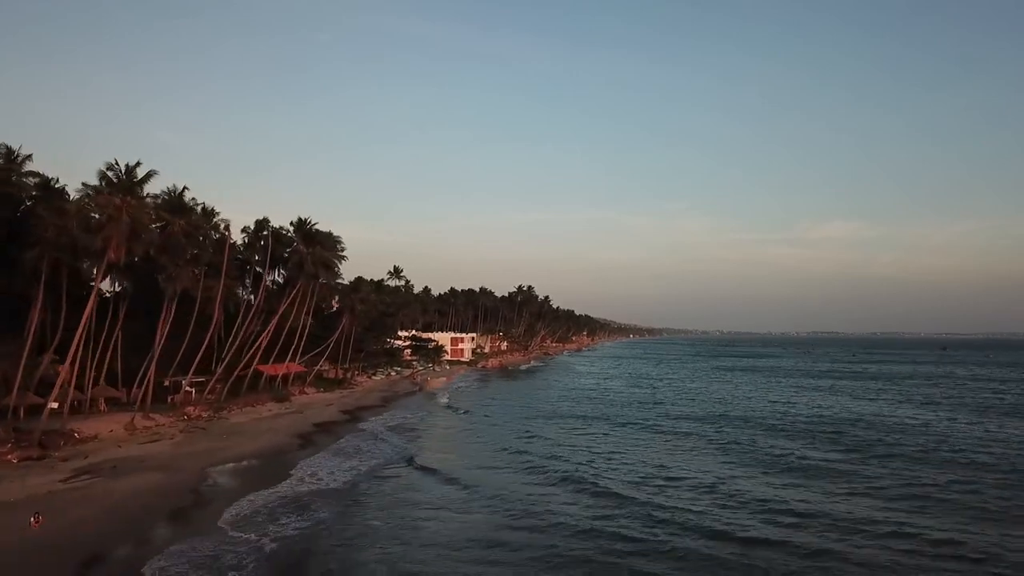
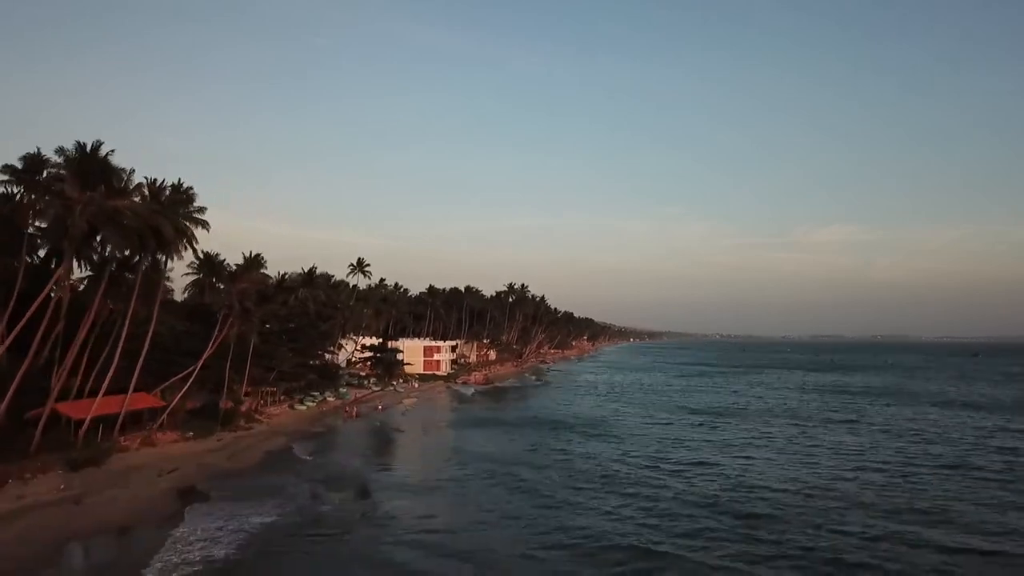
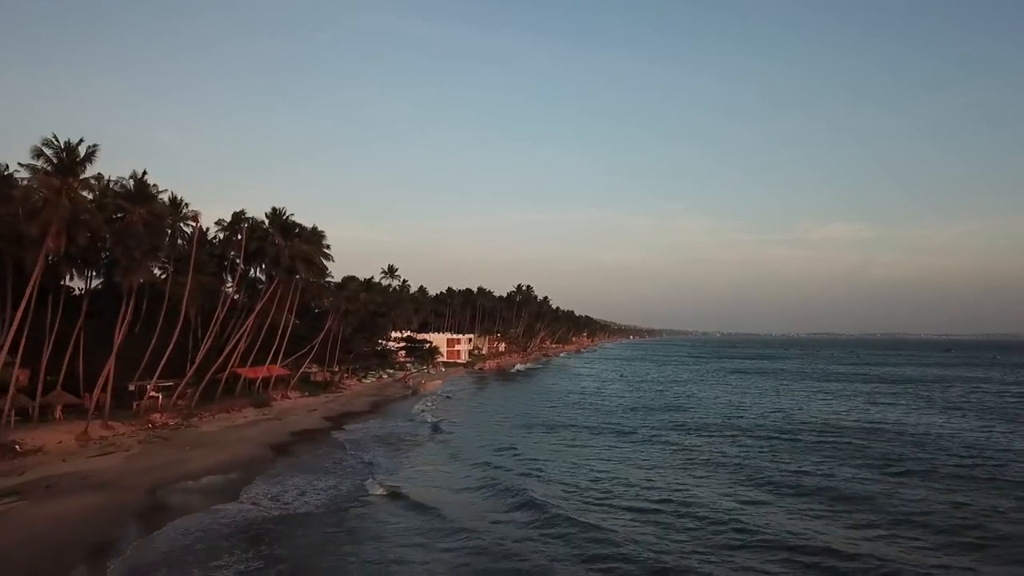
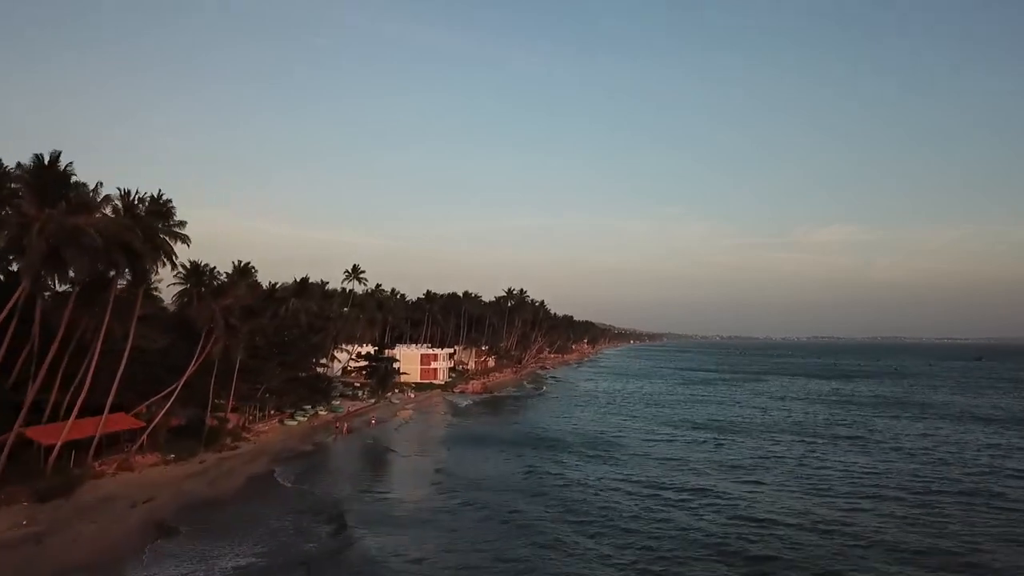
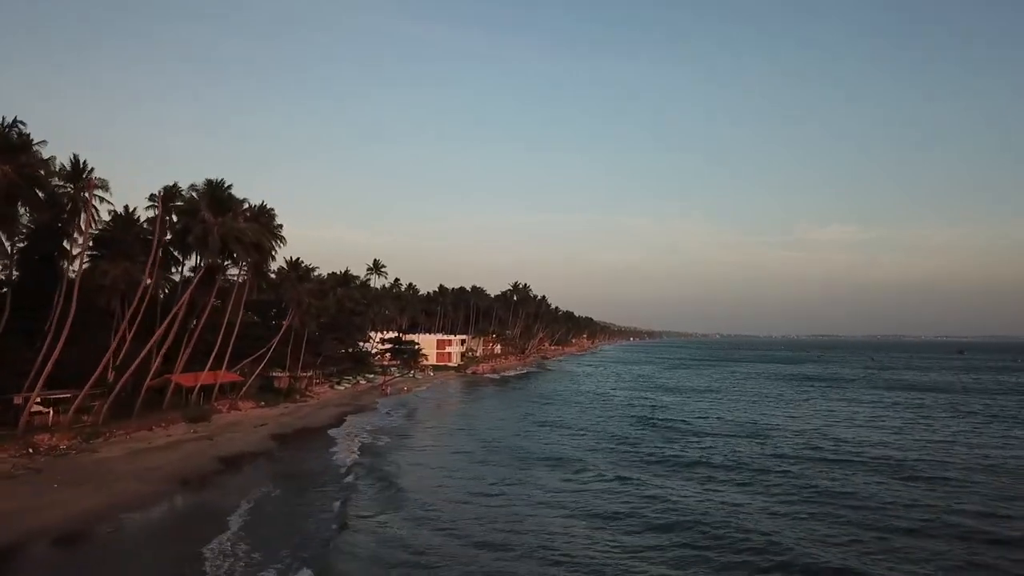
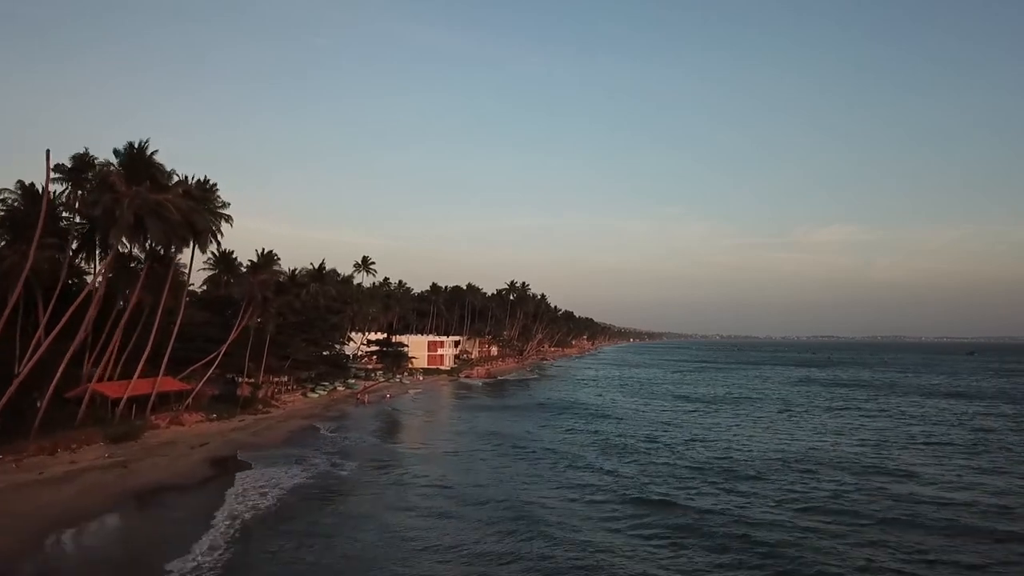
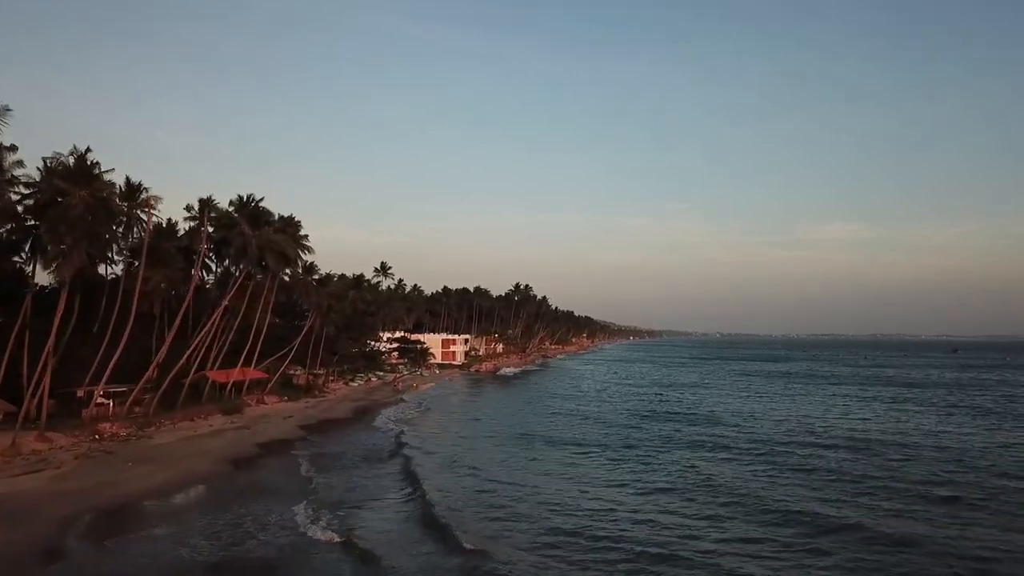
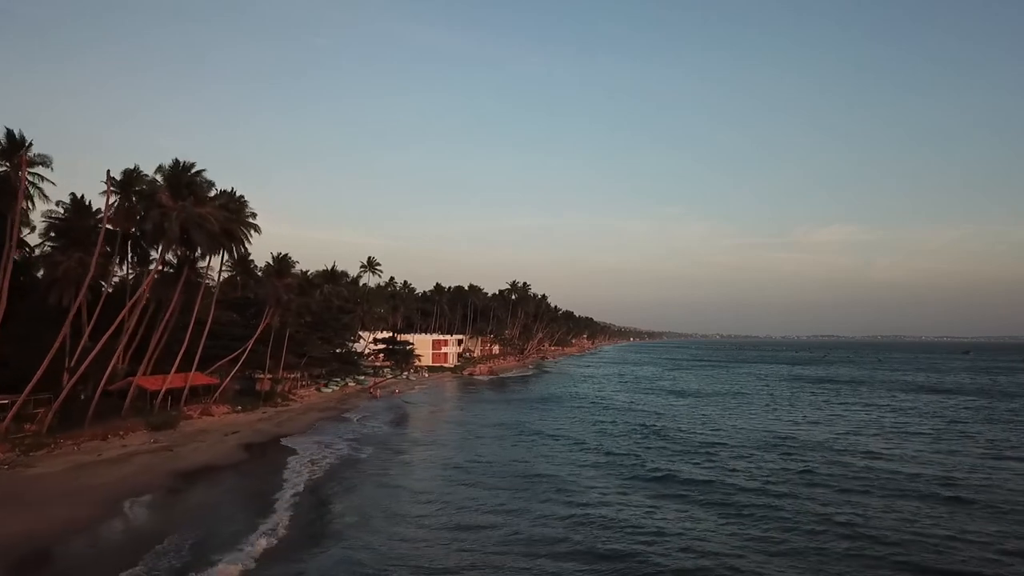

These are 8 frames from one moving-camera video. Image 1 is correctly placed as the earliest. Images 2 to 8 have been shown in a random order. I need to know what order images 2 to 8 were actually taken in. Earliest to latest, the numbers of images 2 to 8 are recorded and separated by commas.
3, 7, 5, 8, 6, 2, 4
